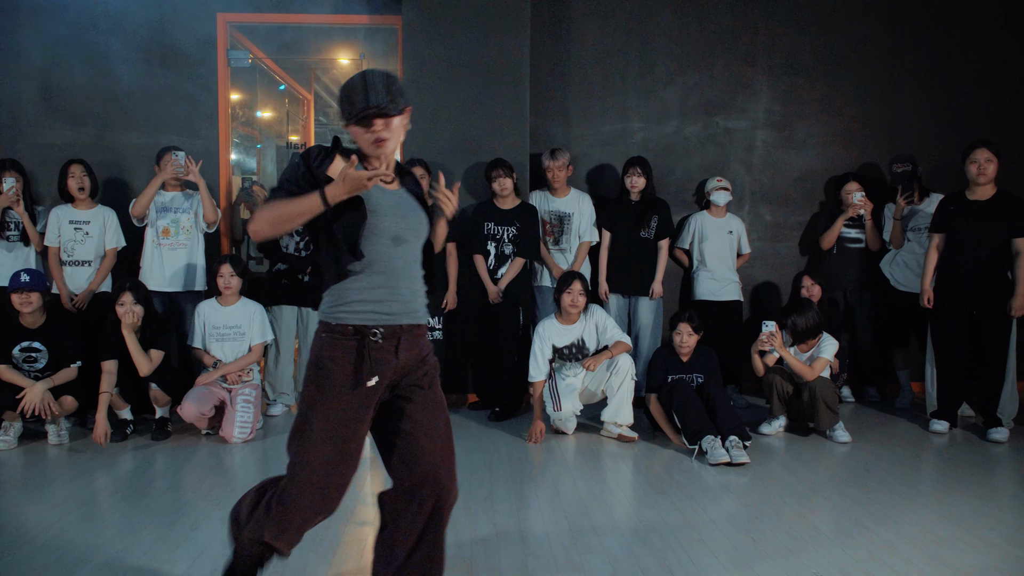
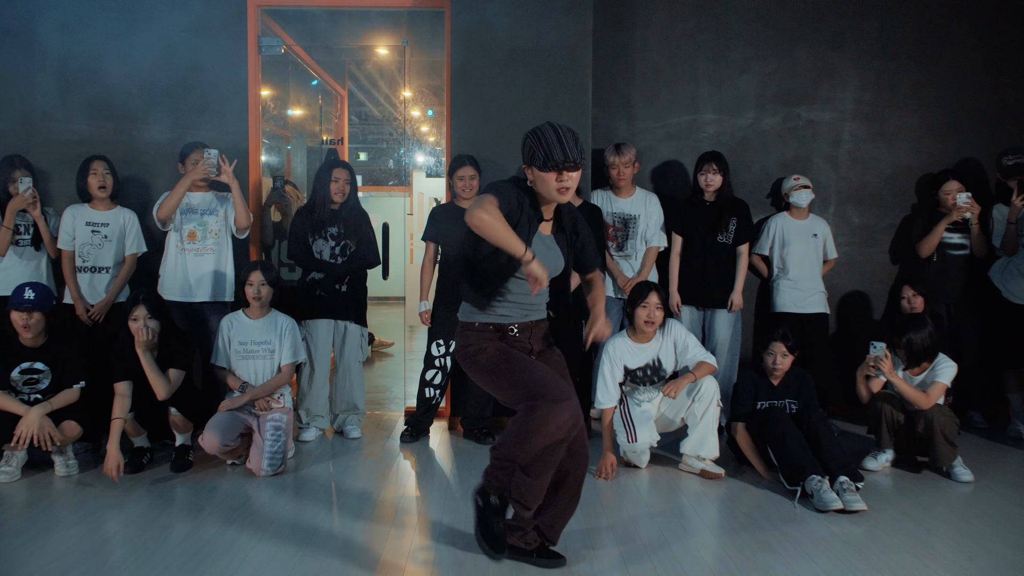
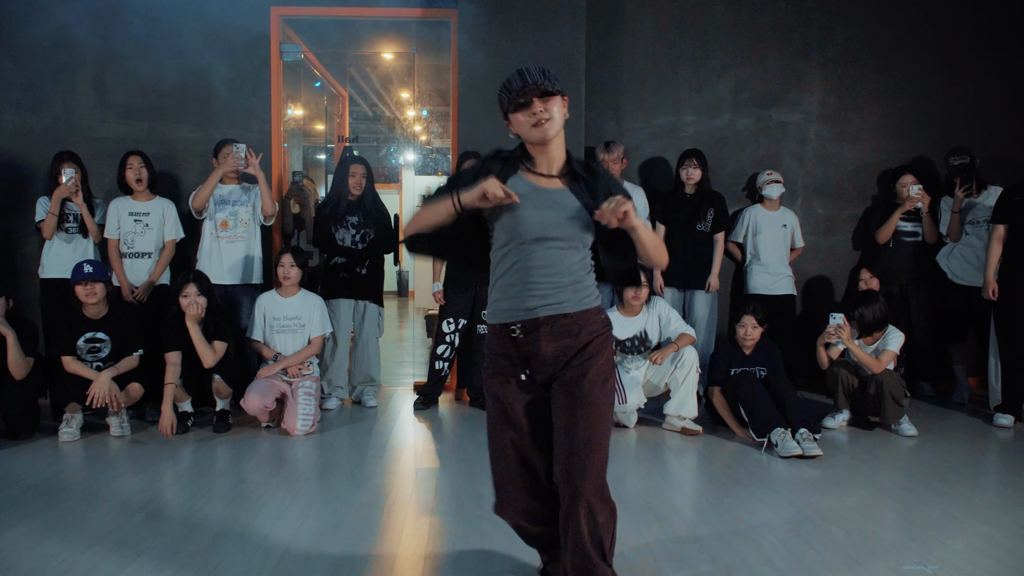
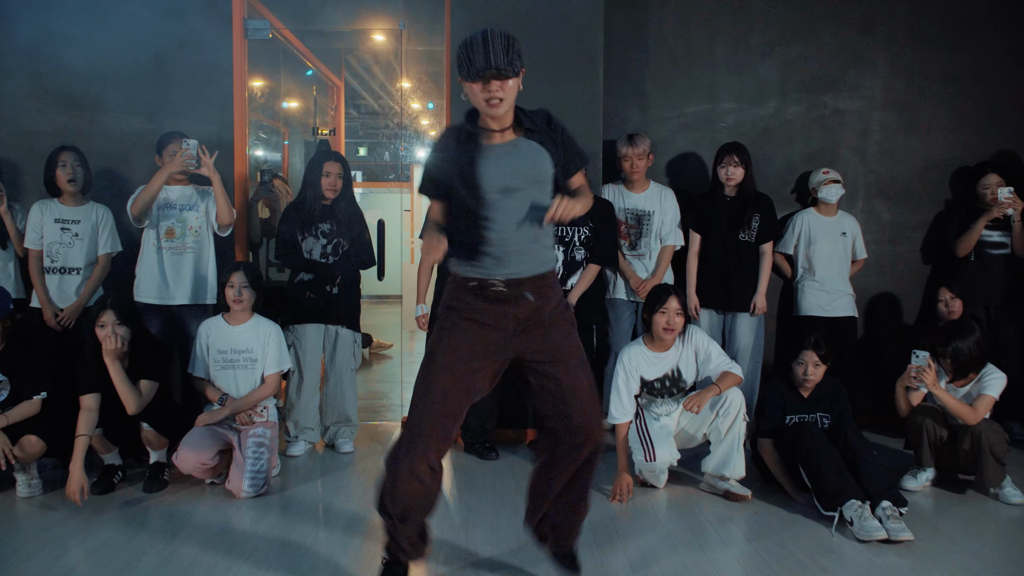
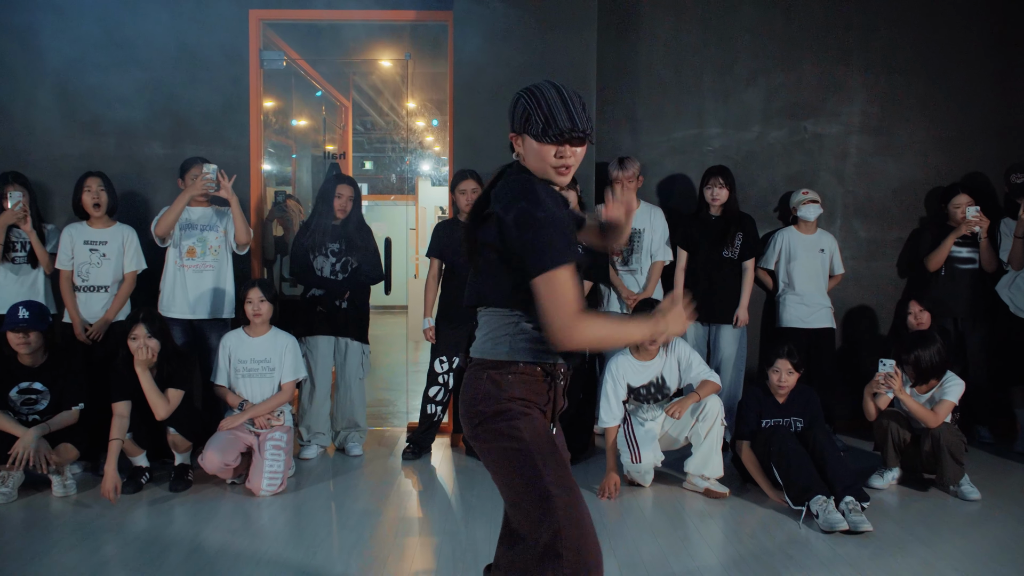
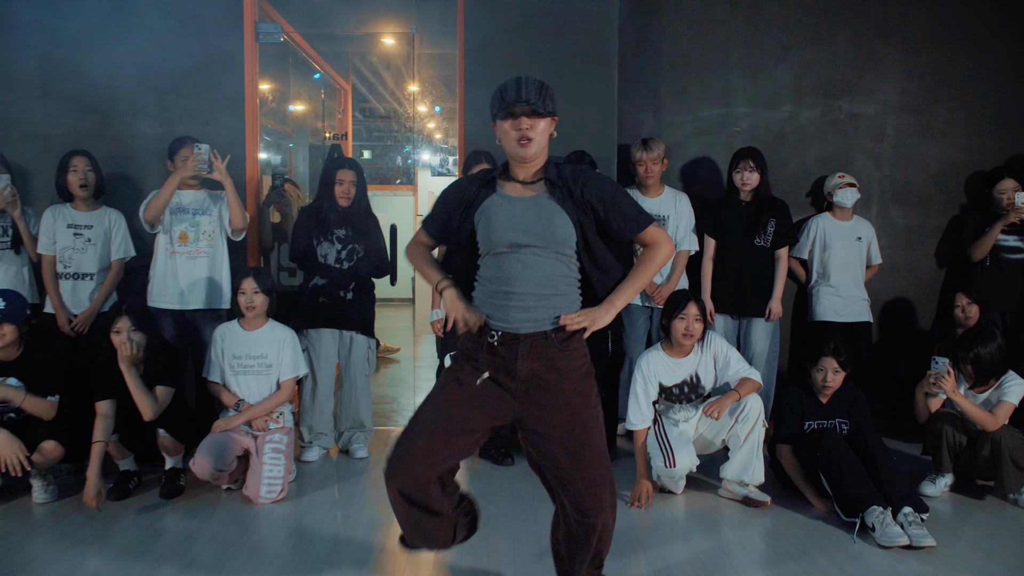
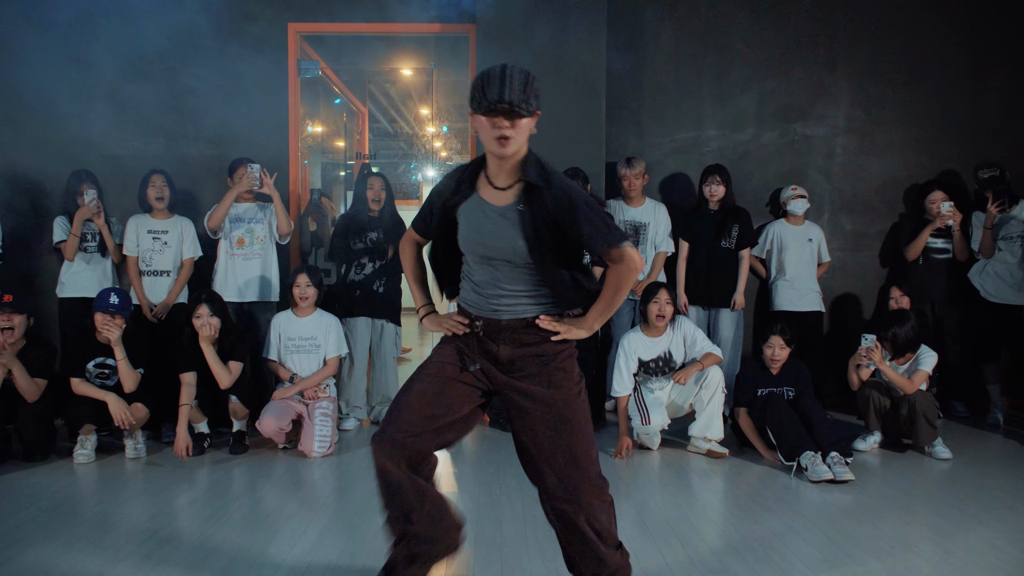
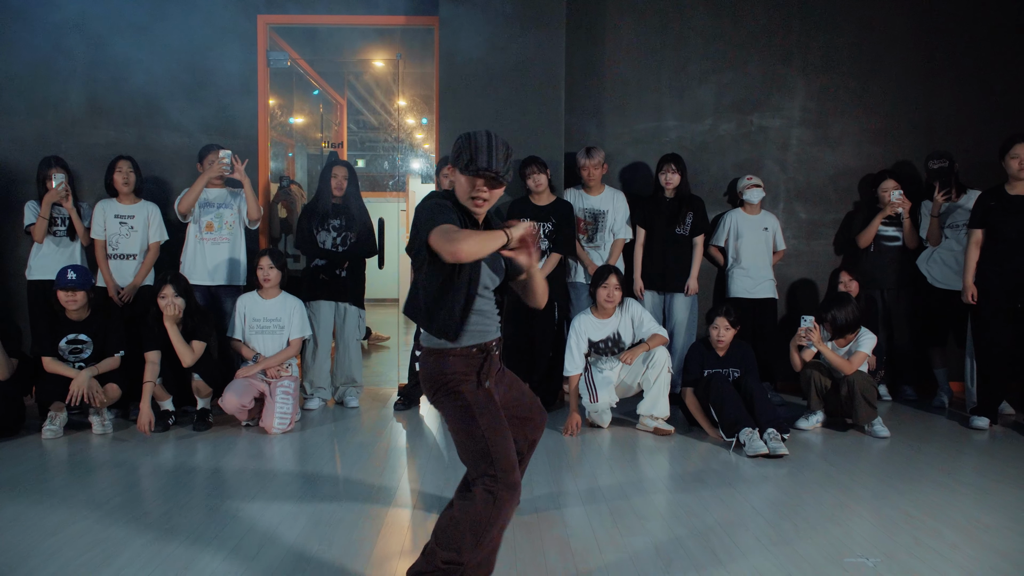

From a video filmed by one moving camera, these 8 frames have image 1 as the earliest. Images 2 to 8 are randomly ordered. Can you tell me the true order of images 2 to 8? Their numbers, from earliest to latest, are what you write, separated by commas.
3, 5, 8, 2, 4, 6, 7
